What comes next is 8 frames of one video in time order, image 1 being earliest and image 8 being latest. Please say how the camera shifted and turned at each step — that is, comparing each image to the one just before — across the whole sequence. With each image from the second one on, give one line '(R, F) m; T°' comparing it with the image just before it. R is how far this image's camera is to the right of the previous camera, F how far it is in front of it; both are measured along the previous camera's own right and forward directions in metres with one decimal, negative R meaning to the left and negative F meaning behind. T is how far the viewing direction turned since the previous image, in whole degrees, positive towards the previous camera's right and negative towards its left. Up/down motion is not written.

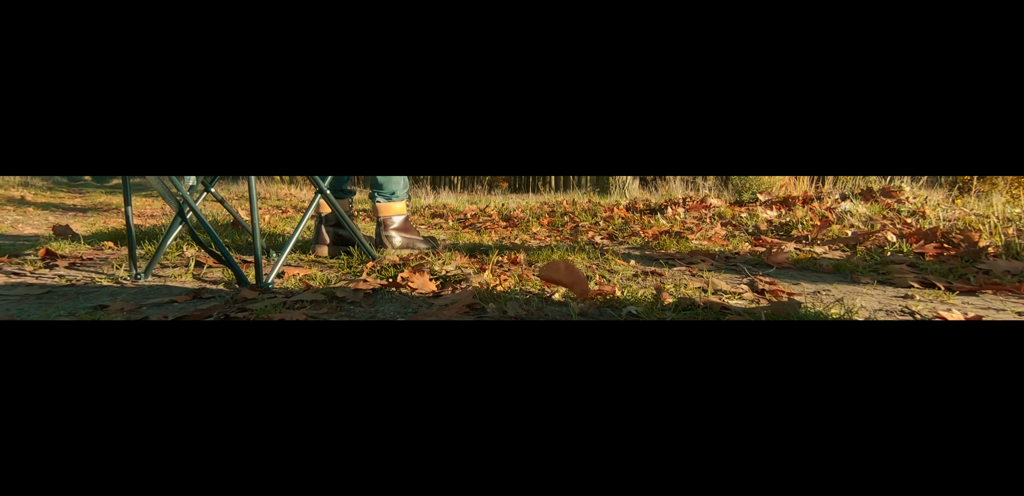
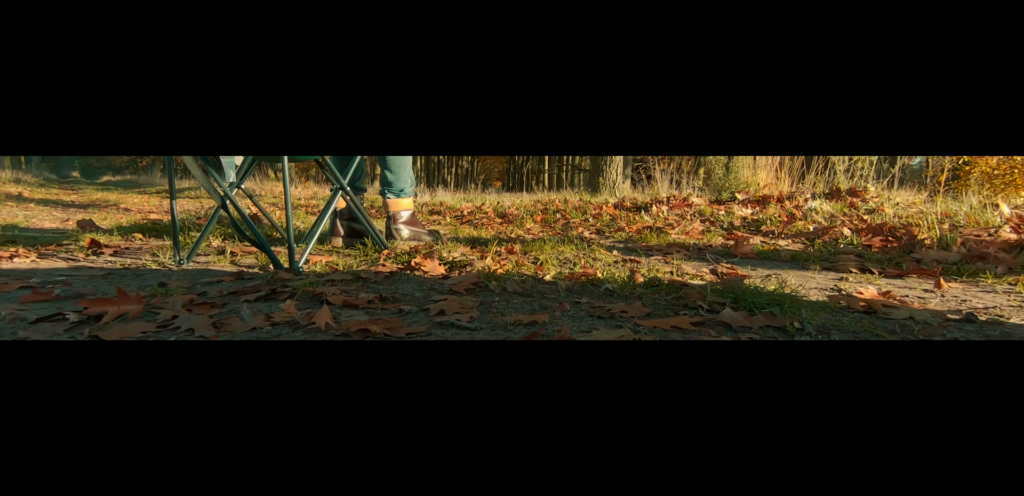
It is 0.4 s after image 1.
(0.0, -0.3) m; +1°
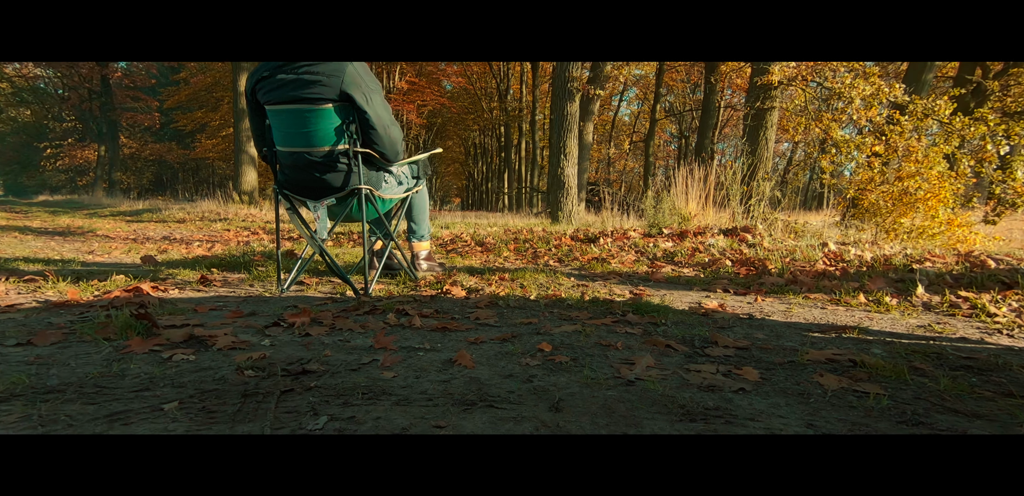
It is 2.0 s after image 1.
(-0.3, -1.2) m; +5°
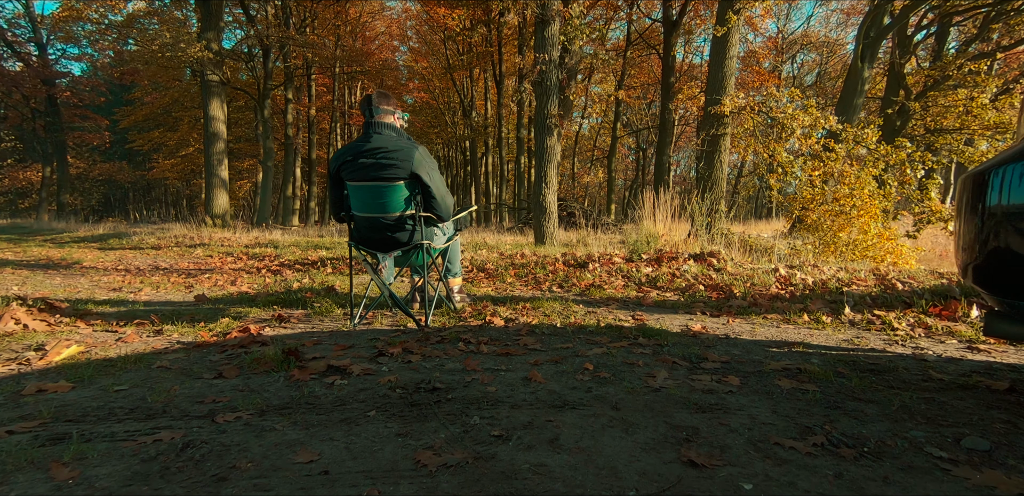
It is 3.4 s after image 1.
(-0.5, -0.8) m; +4°
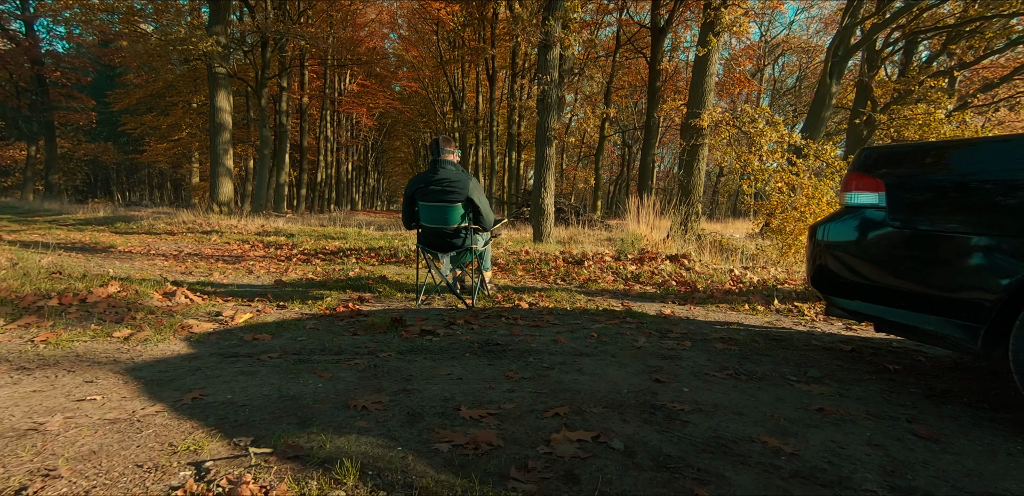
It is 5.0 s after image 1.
(-0.4, -1.4) m; +2°
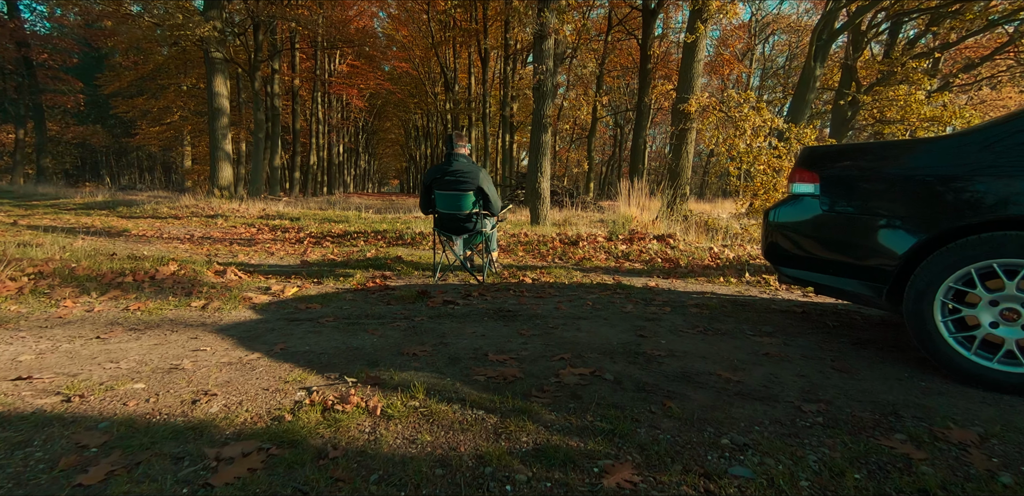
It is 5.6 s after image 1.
(-0.2, -0.7) m; +1°
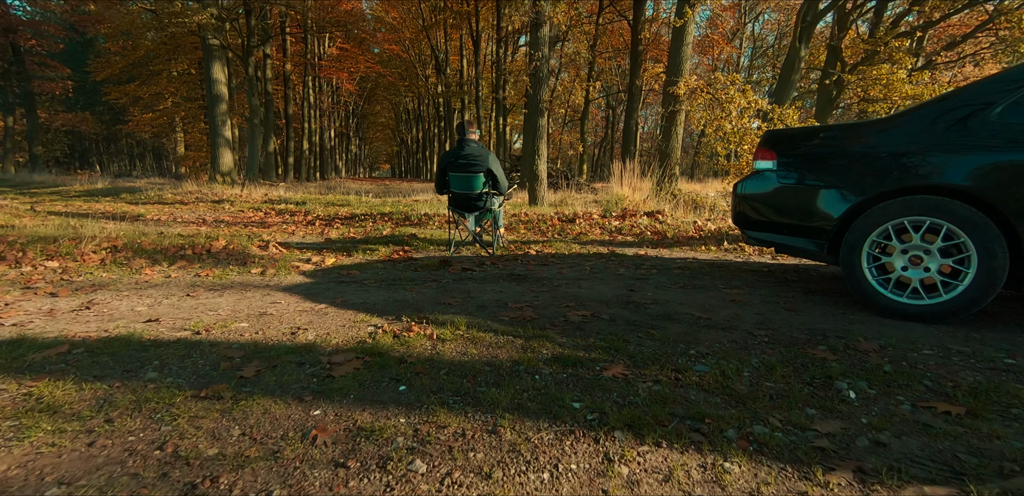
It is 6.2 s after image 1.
(-0.2, -0.8) m; +1°
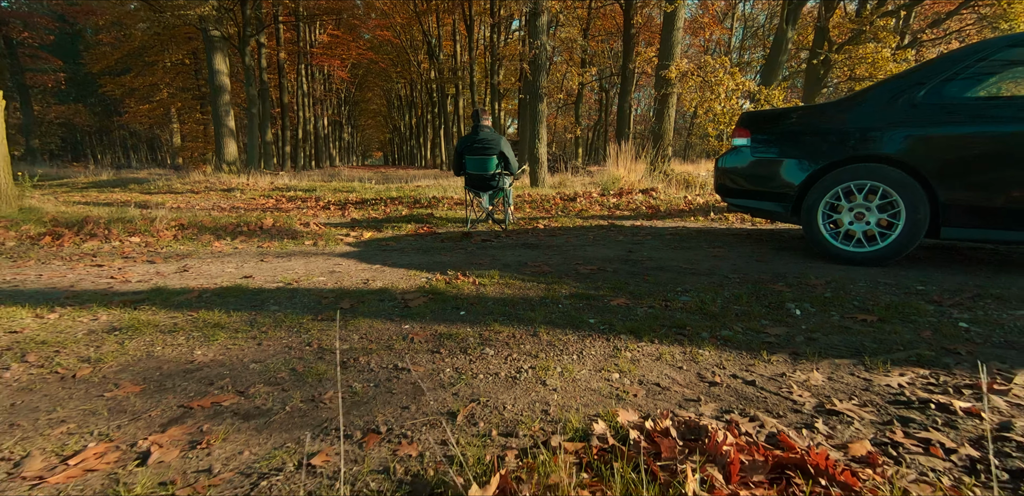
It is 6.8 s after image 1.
(-0.2, -0.8) m; 0°
